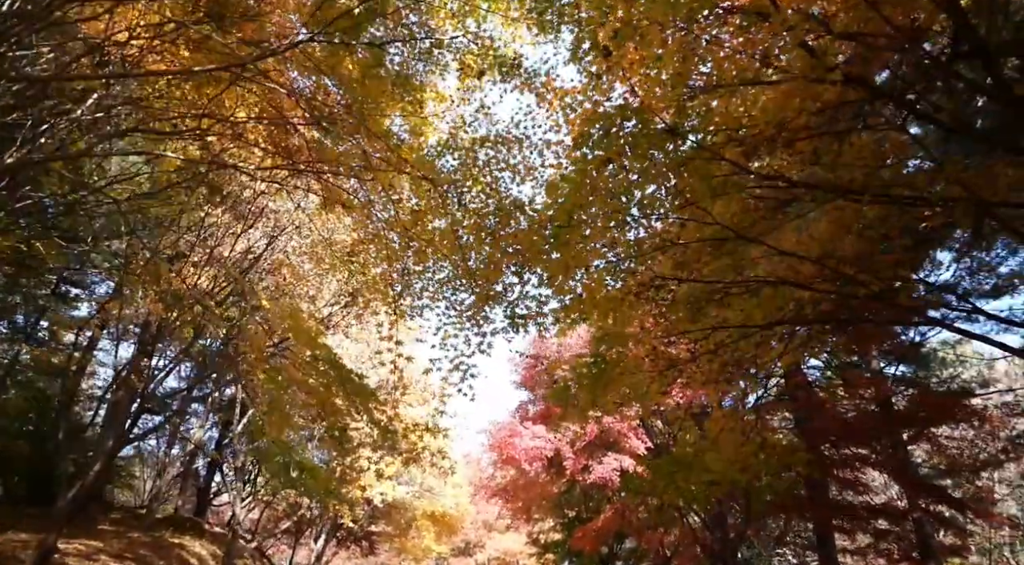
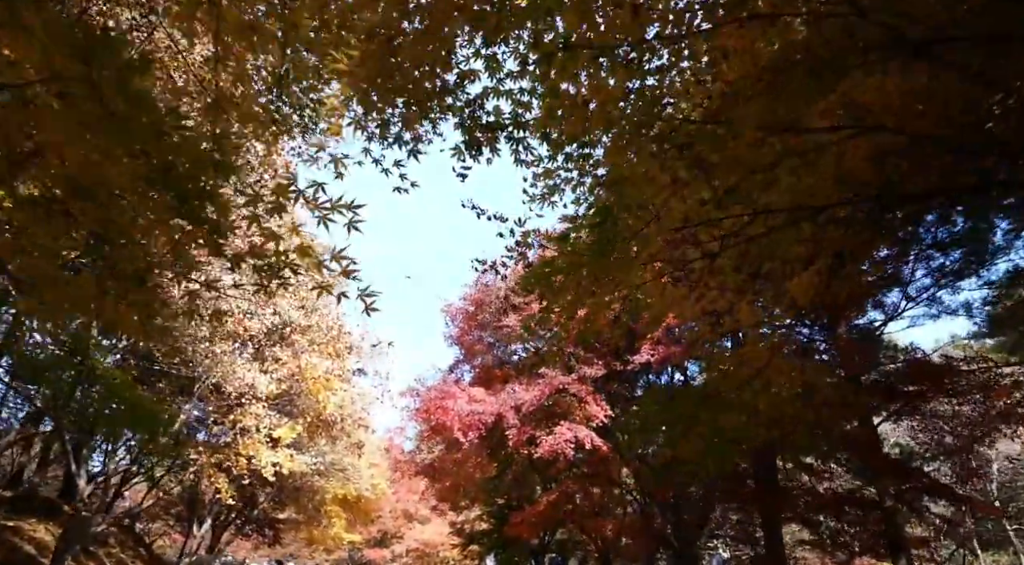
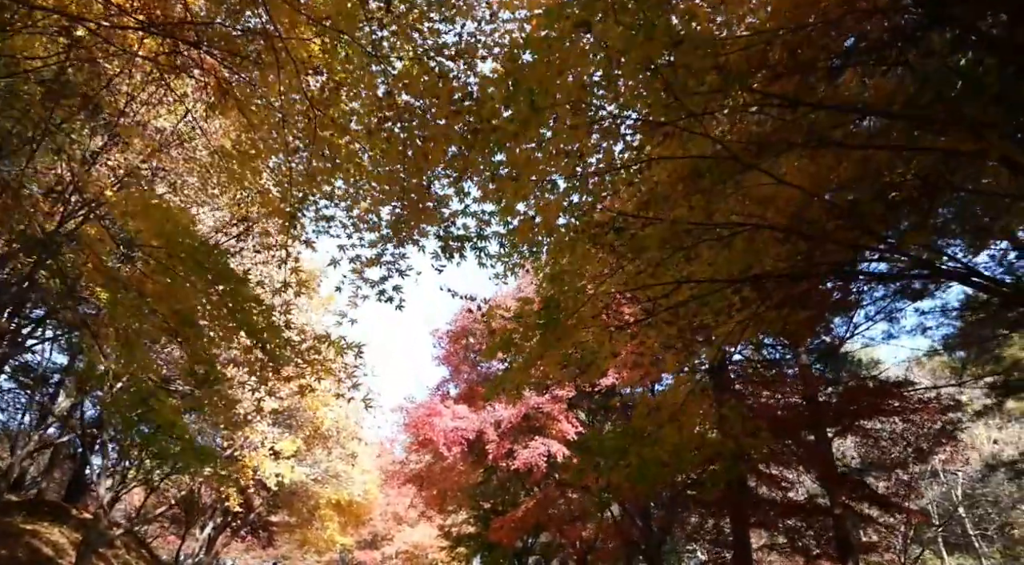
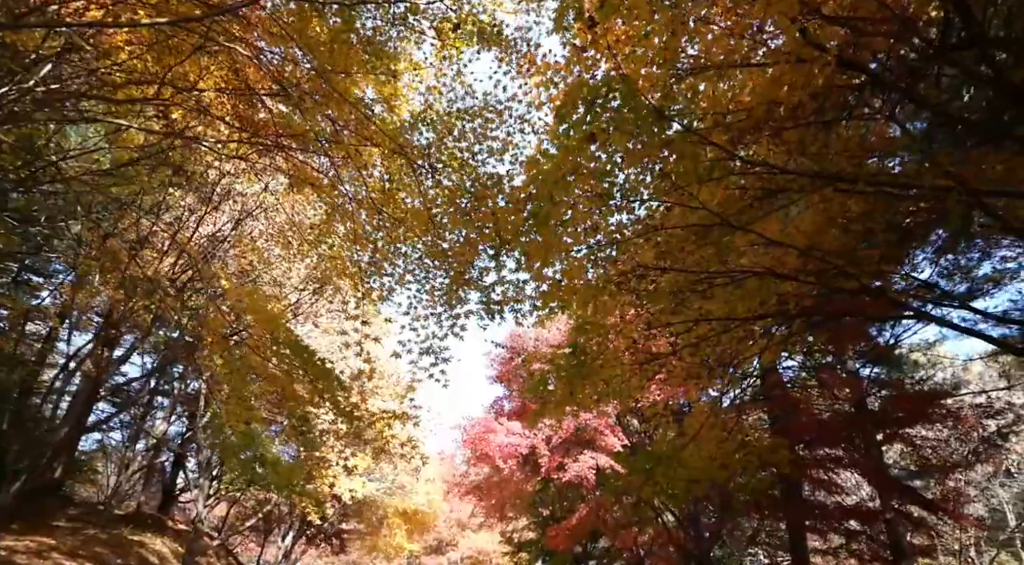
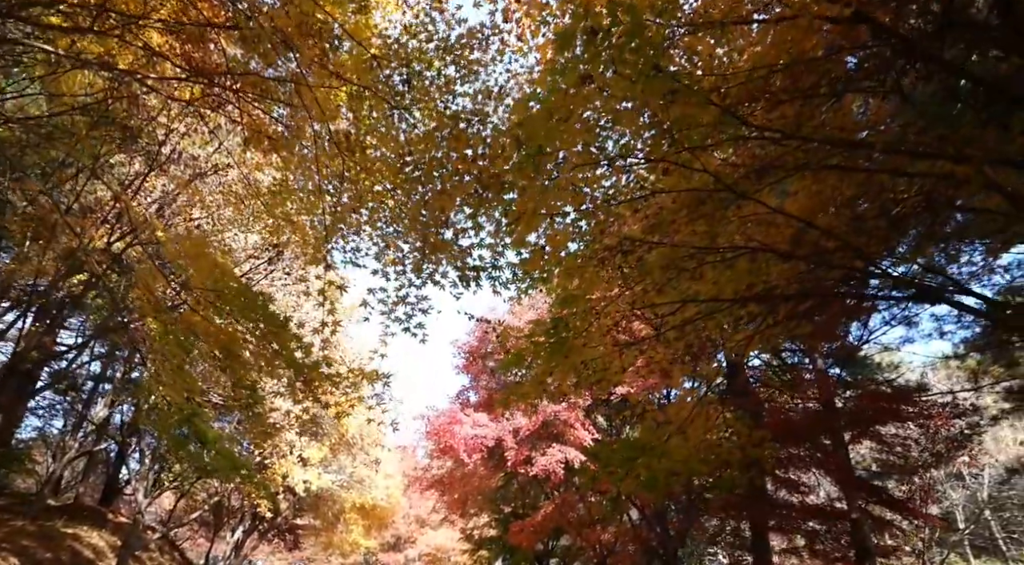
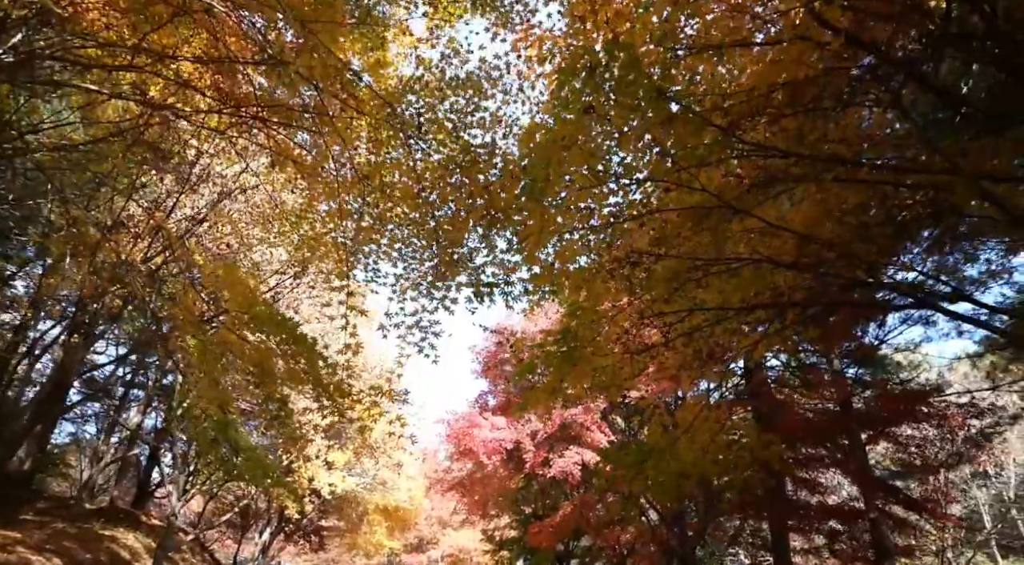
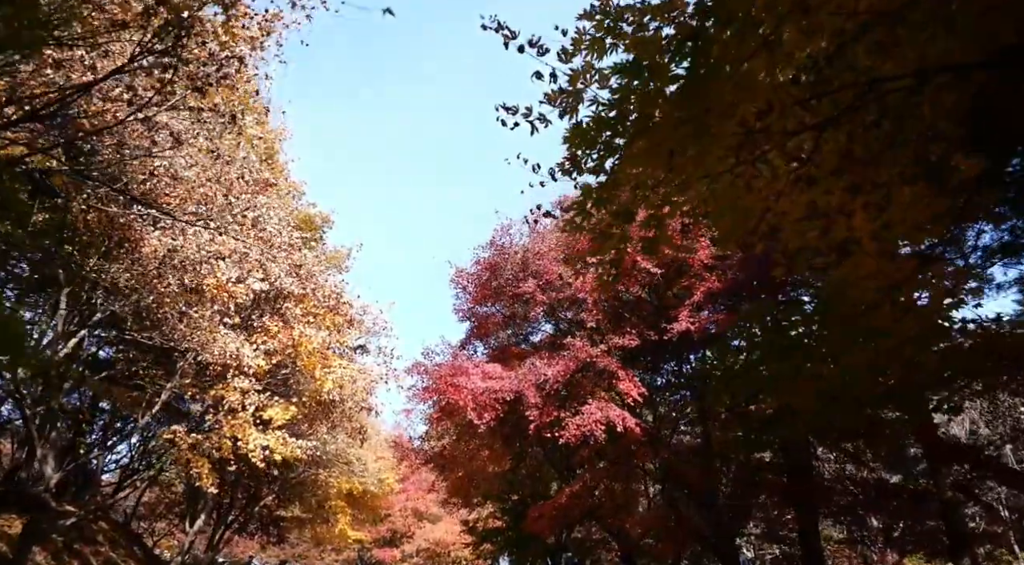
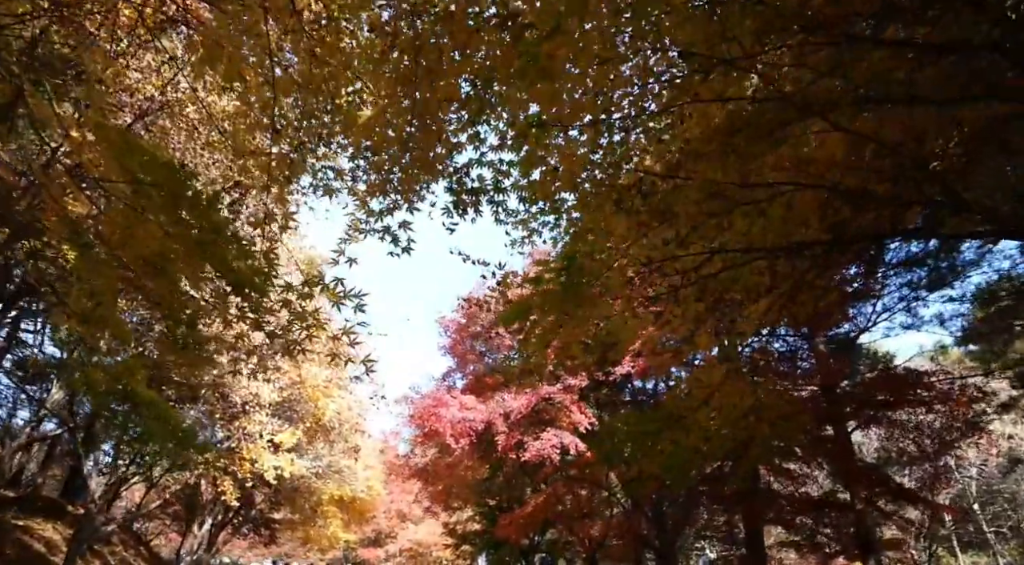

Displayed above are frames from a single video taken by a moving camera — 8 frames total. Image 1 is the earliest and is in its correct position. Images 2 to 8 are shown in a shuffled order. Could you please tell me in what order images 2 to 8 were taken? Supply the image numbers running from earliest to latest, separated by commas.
4, 6, 5, 3, 8, 2, 7
